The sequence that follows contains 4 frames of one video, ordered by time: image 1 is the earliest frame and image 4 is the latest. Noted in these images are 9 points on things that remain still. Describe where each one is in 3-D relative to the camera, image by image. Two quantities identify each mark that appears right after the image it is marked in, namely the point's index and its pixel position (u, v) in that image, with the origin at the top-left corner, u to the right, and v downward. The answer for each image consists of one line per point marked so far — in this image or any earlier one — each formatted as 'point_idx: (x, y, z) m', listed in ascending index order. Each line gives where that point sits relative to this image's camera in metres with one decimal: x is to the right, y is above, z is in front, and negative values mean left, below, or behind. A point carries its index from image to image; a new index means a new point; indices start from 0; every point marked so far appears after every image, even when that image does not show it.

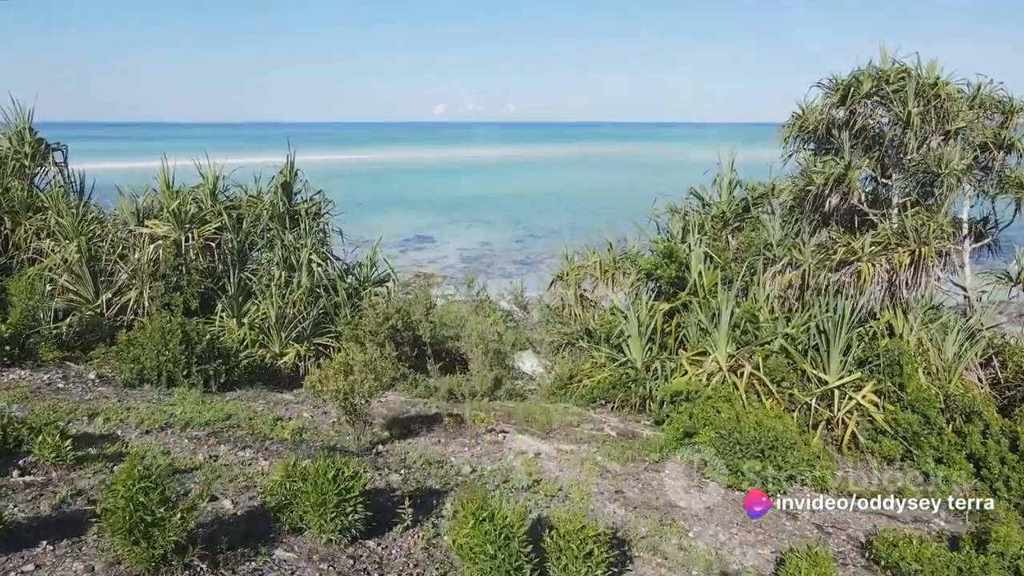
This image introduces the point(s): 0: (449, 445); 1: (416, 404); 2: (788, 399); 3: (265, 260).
0: (-0.3, -0.6, +5.1) m
1: (-0.5, -0.6, +6.5) m
2: (+1.3, -0.5, +6.0) m
3: (-1.5, +0.2, +7.6) m
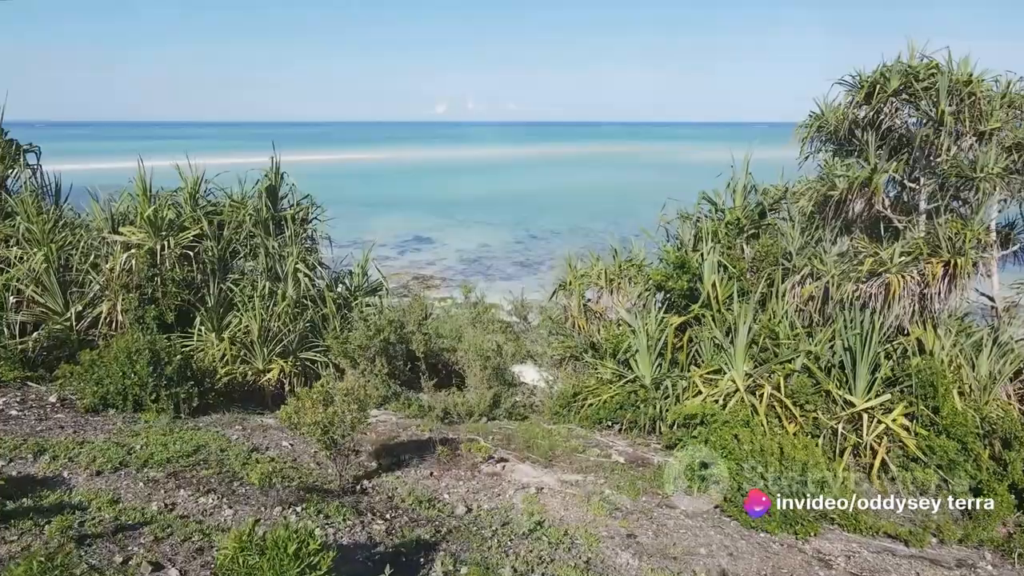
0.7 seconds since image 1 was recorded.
0: (-0.3, -0.7, +4.7) m
1: (-0.5, -0.7, +6.0) m
2: (+1.3, -0.6, +5.5) m
3: (-1.5, +0.1, +7.1) m
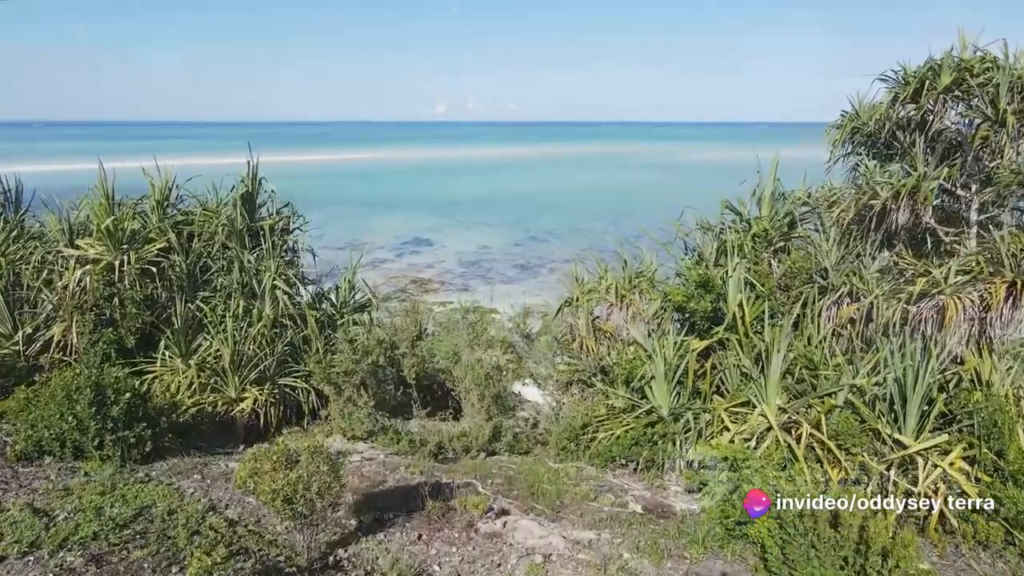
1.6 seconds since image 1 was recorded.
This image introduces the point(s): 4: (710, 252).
0: (-0.3, -0.8, +4.0) m
1: (-0.5, -0.8, +5.3) m
2: (+1.3, -0.7, +4.8) m
3: (-1.5, 0.0, +6.4) m
4: (+1.0, +0.2, +6.2) m
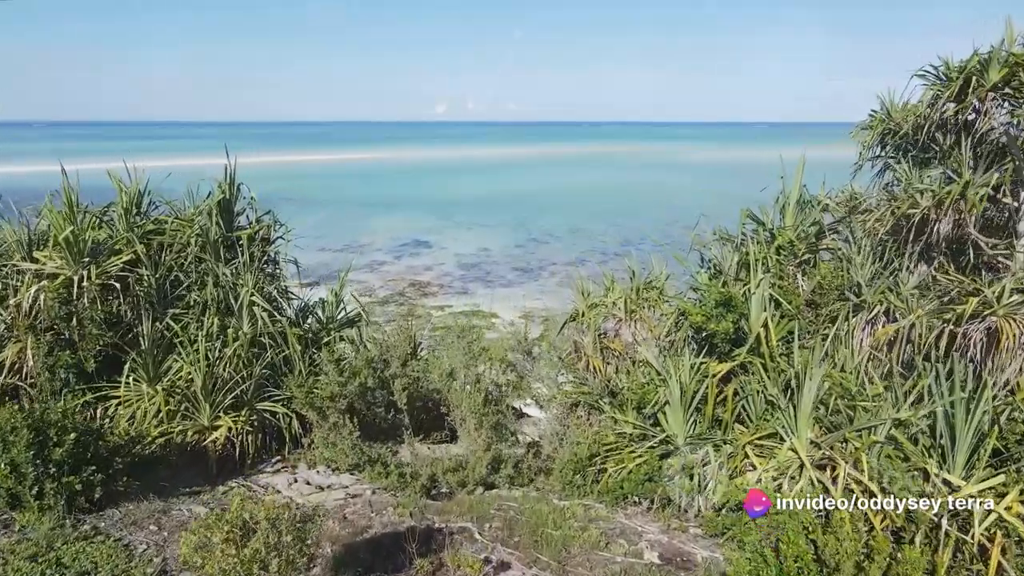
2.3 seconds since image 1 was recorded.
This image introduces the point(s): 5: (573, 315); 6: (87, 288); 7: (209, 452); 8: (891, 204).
0: (-0.3, -0.9, +3.4) m
1: (-0.5, -0.9, +4.8) m
2: (+1.3, -0.8, +4.2) m
3: (-1.5, -0.1, +5.8) m
4: (+1.0, +0.1, +5.6) m
5: (+0.3, -0.2, +7.0) m
6: (-1.8, 0.0, +5.4) m
7: (-1.3, -0.7, +5.4) m
8: (+1.7, +0.4, +5.5) m
